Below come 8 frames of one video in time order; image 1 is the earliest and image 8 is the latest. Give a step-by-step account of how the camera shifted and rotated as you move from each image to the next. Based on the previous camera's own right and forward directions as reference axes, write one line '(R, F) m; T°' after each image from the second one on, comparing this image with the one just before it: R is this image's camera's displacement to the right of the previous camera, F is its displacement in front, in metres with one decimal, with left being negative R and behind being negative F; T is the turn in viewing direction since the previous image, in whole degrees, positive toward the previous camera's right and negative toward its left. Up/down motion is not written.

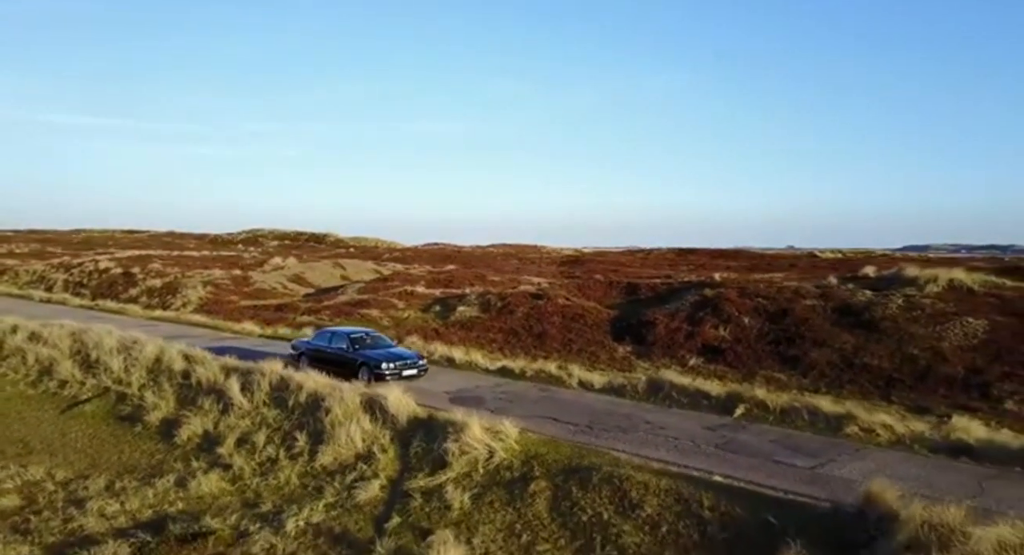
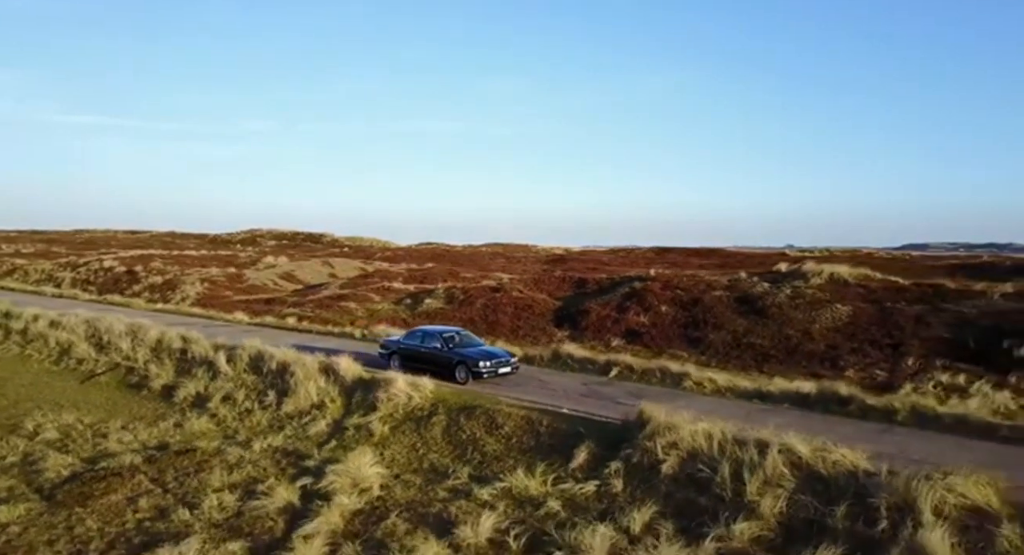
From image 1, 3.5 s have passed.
(+1.8, -4.0) m; 0°
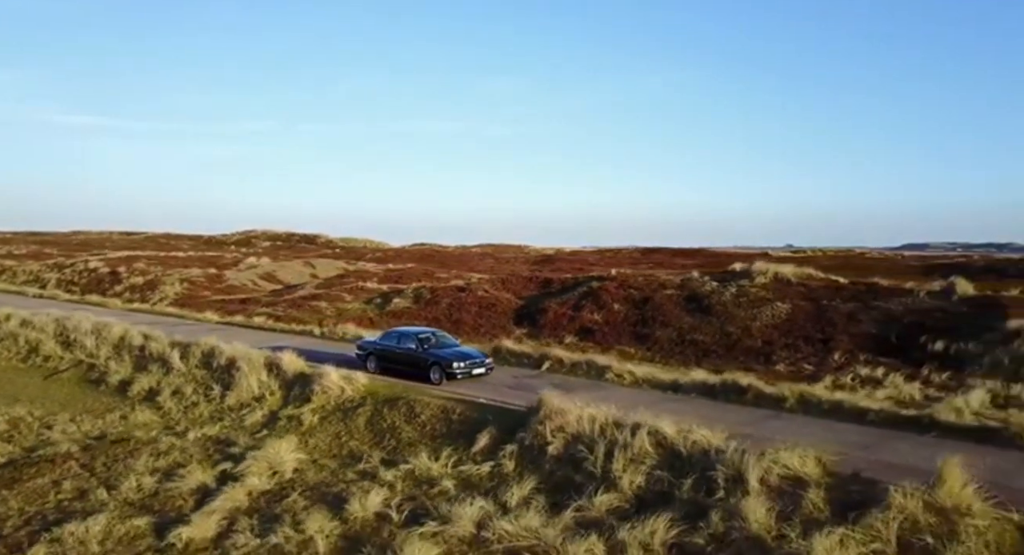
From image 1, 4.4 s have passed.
(+1.6, -0.9) m; 0°
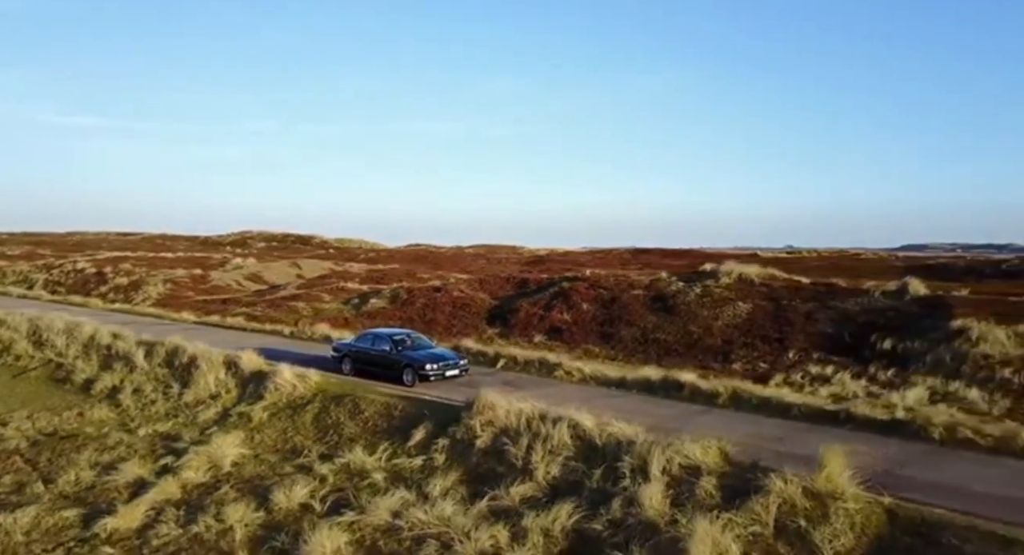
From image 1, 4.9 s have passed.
(+1.2, -0.3) m; 0°
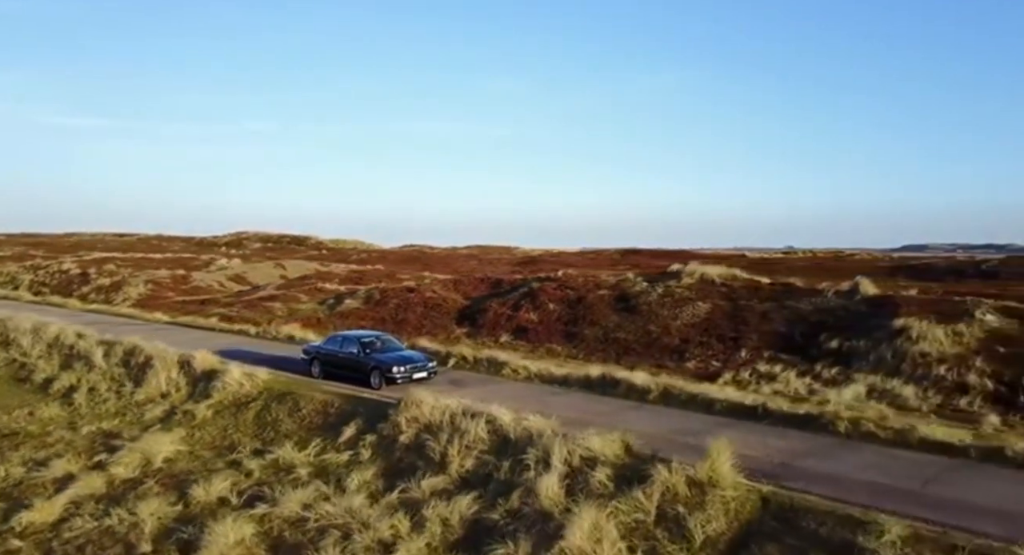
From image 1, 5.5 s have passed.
(+1.3, -0.3) m; 0°
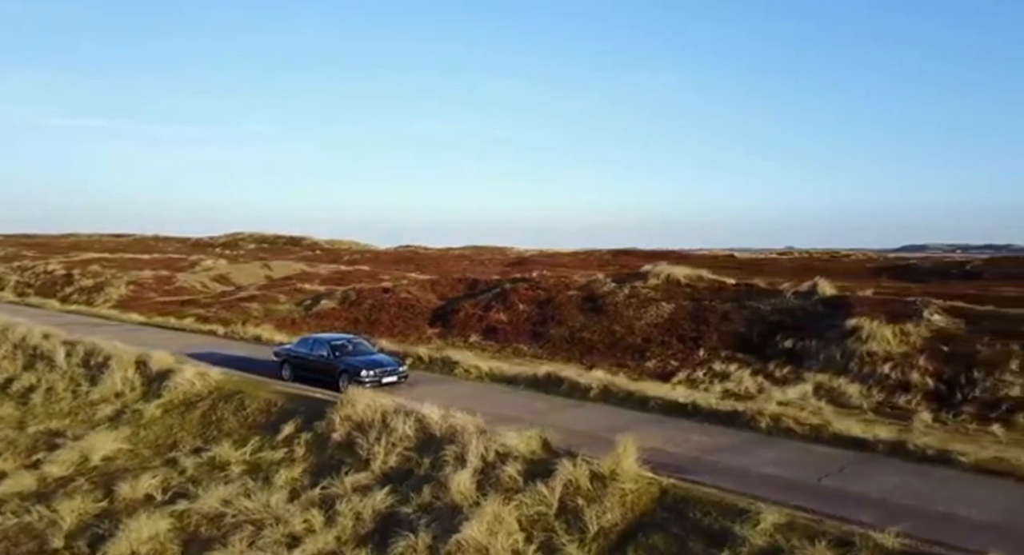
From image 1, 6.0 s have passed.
(+1.2, -0.1) m; 0°
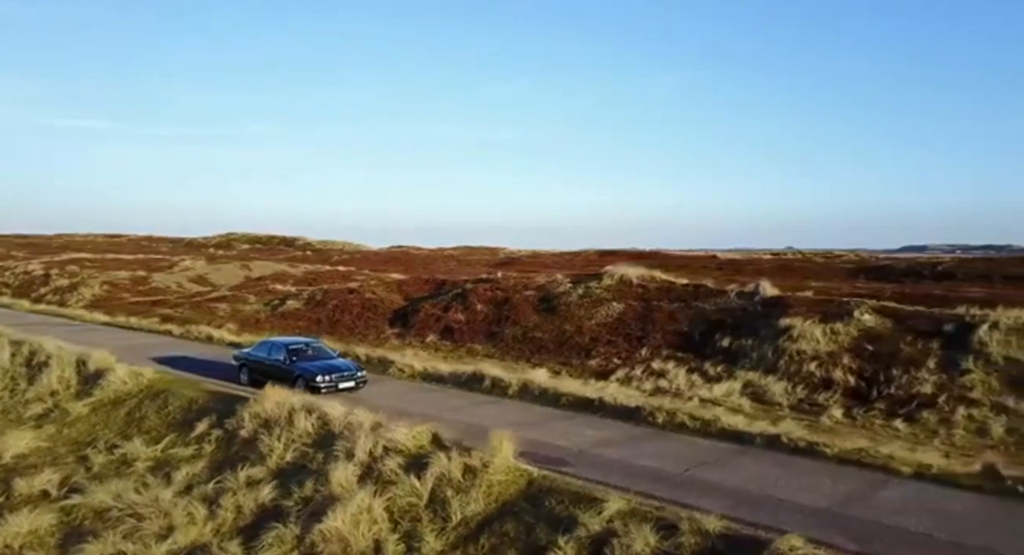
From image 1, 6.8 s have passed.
(+1.6, -0.1) m; 0°
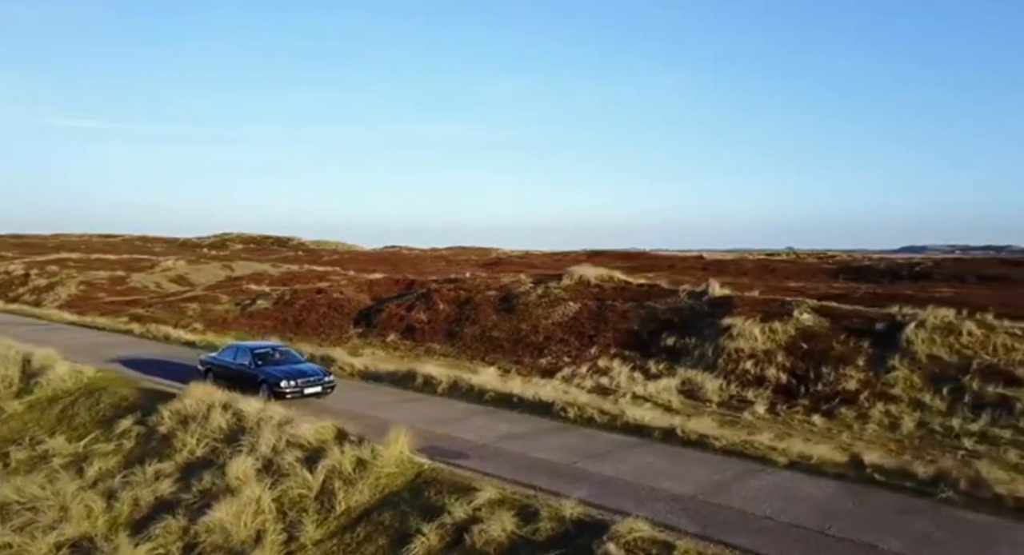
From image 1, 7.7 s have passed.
(+1.5, -0.1) m; 0°
